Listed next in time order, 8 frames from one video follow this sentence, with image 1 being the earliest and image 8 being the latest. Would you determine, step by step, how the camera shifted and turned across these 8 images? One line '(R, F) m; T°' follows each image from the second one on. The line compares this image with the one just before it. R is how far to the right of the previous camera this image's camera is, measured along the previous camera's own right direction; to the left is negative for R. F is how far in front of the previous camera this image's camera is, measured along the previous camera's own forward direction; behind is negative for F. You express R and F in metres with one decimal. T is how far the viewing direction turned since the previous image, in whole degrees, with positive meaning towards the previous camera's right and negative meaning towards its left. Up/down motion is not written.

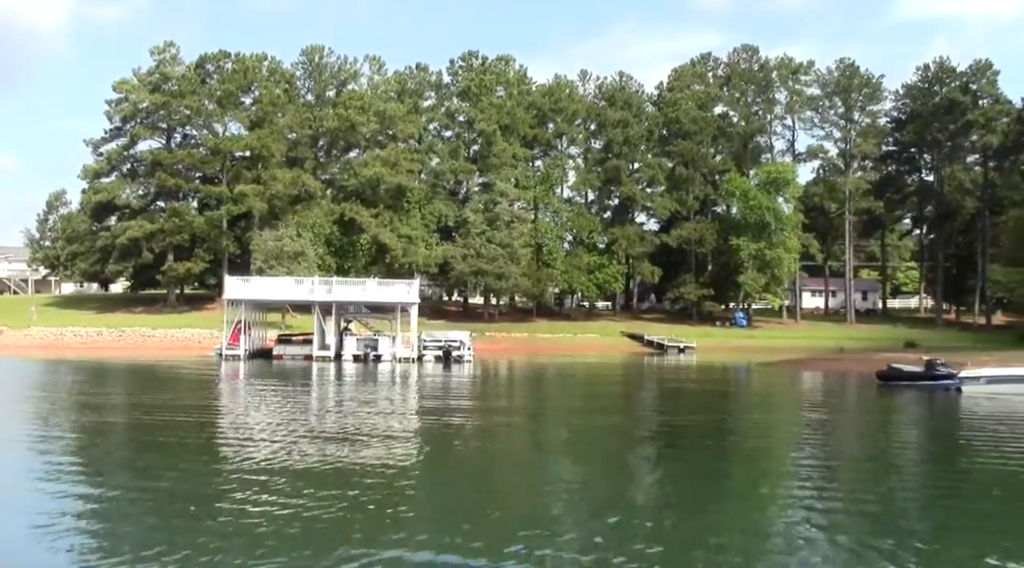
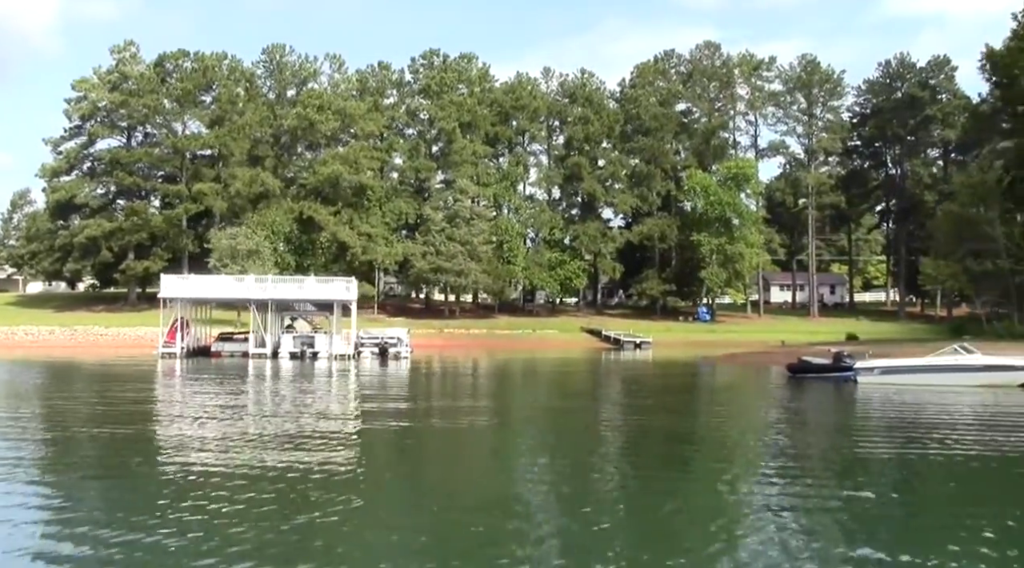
(+0.8, -0.1) m; 0°
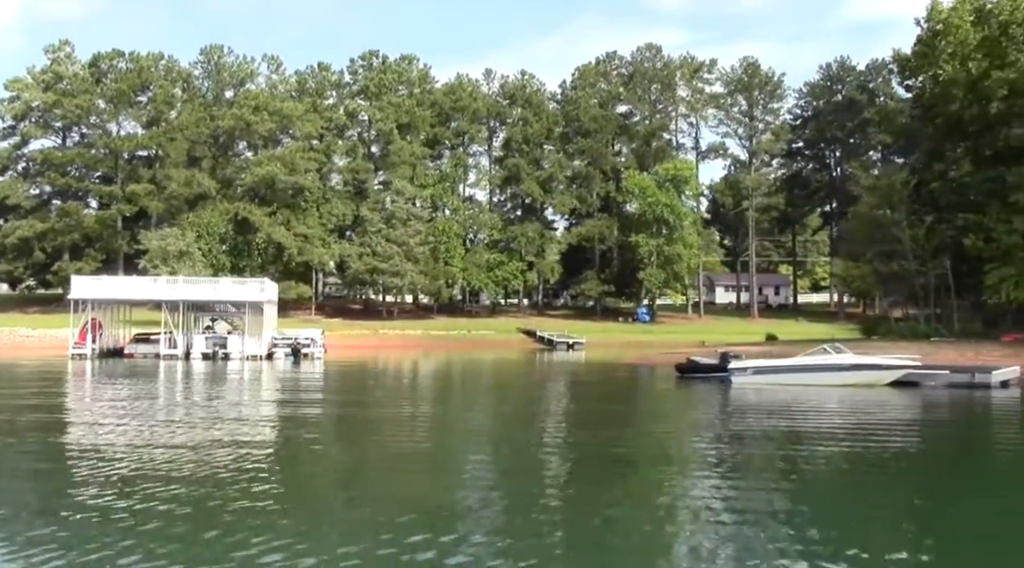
(+1.0, -0.1) m; +1°
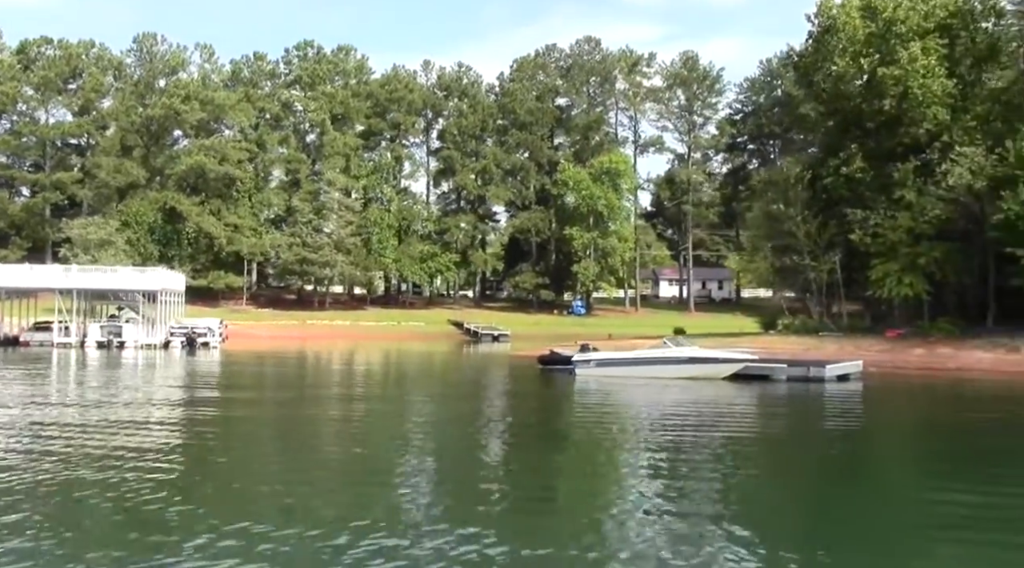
(+1.5, -0.1) m; 0°
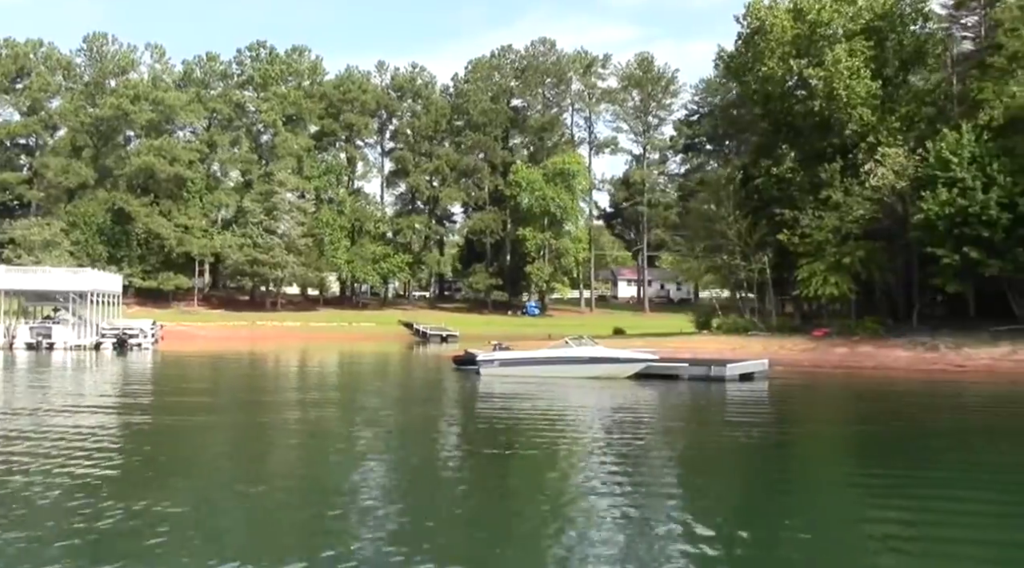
(+0.8, 0.0) m; +1°
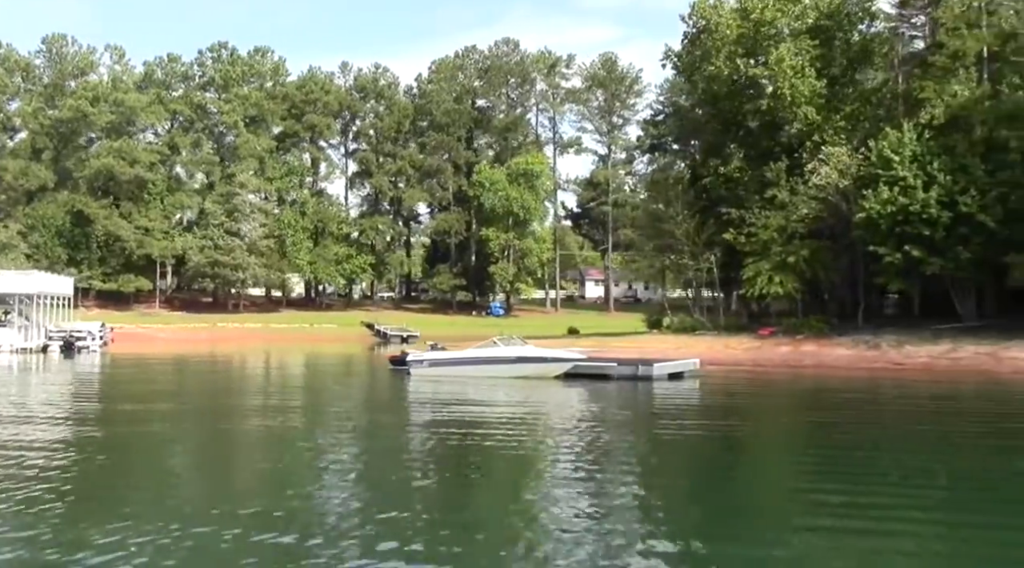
(+0.6, 0.0) m; +1°
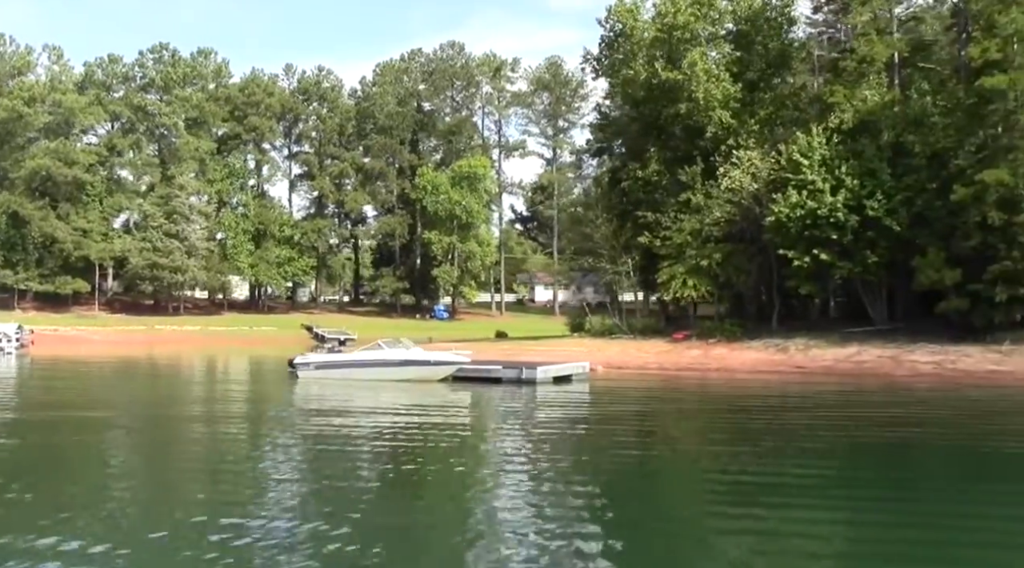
(+0.9, 0.0) m; +1°
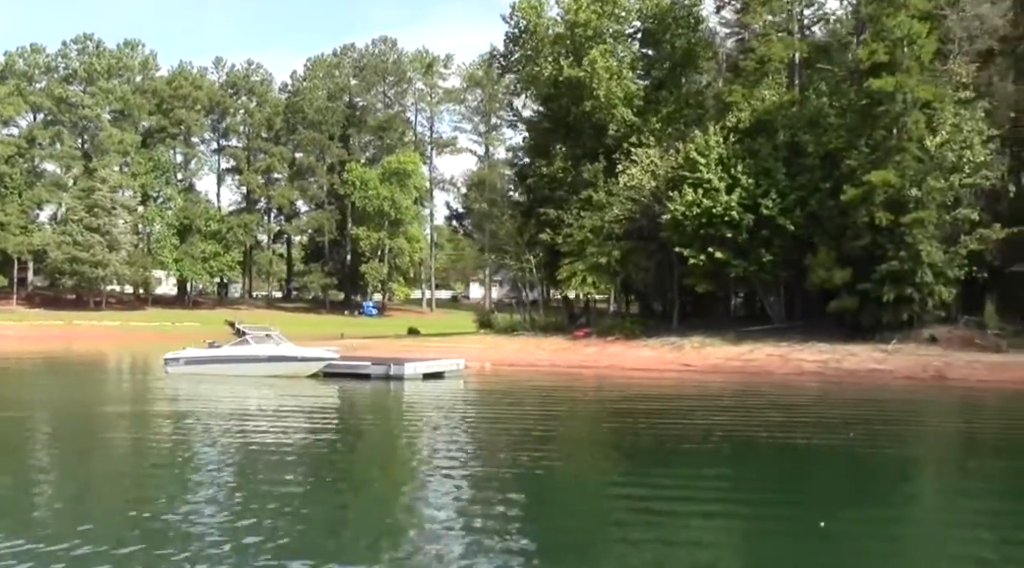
(+1.0, 0.0) m; +2°
